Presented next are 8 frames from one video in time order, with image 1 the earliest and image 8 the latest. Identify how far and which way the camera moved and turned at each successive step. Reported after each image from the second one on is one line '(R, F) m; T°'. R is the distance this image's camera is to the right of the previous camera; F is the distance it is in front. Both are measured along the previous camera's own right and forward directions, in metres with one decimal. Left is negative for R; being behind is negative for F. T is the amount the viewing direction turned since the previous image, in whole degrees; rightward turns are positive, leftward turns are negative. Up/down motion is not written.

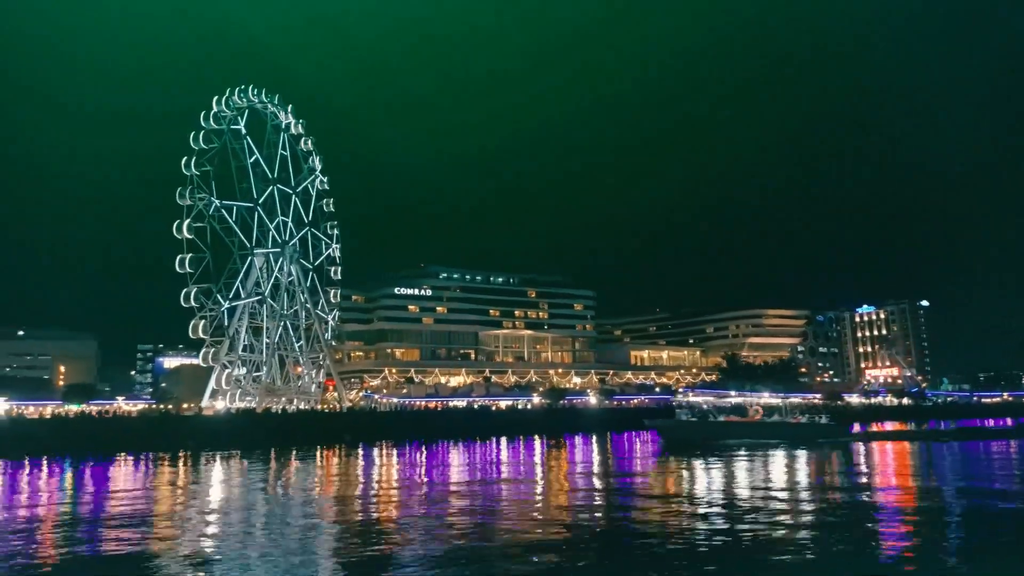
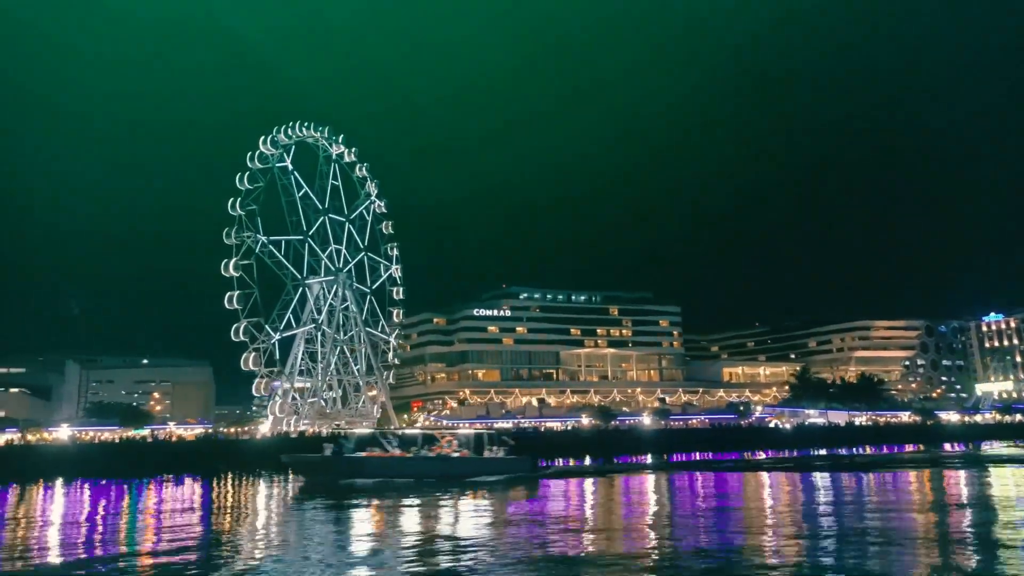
(+6.4, +3.1) m; -8°
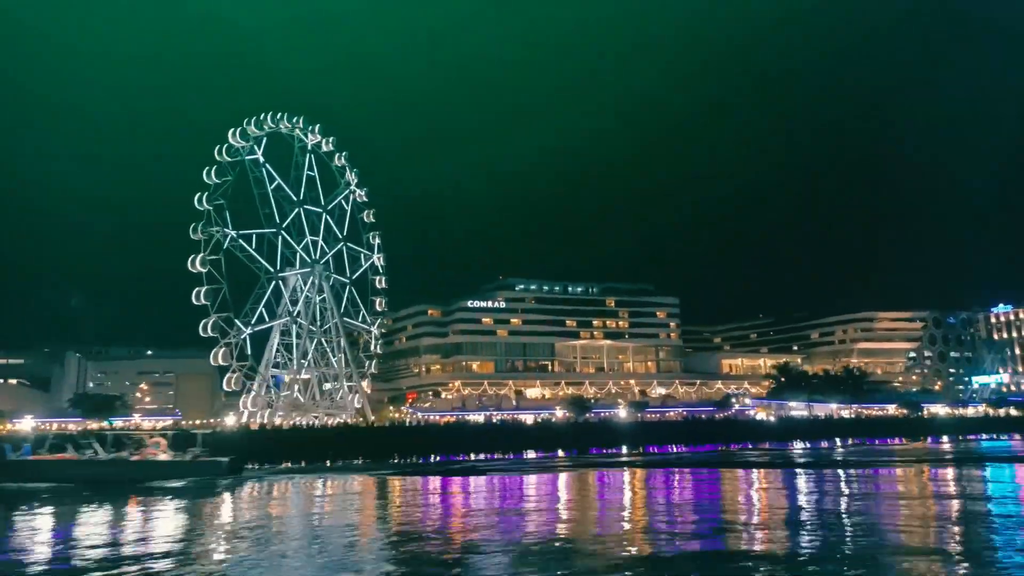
(+3.7, +0.9) m; -1°
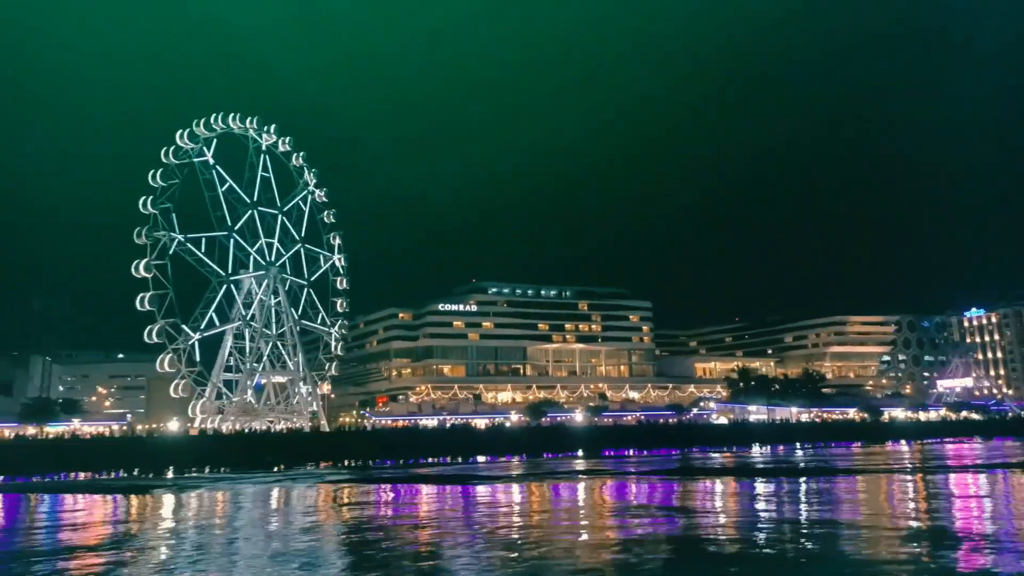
(+2.7, +0.2) m; +1°
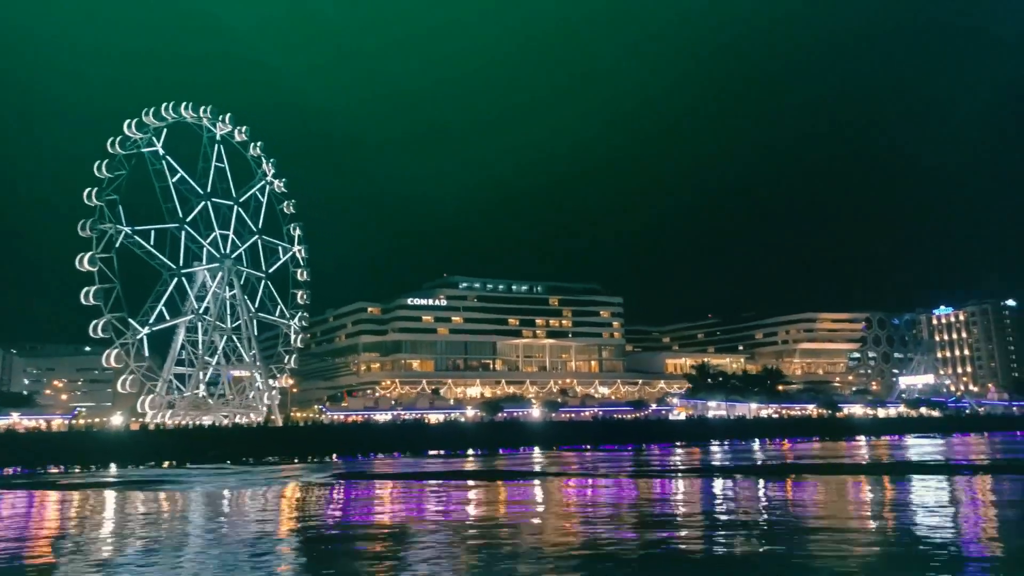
(+2.2, +0.2) m; +1°
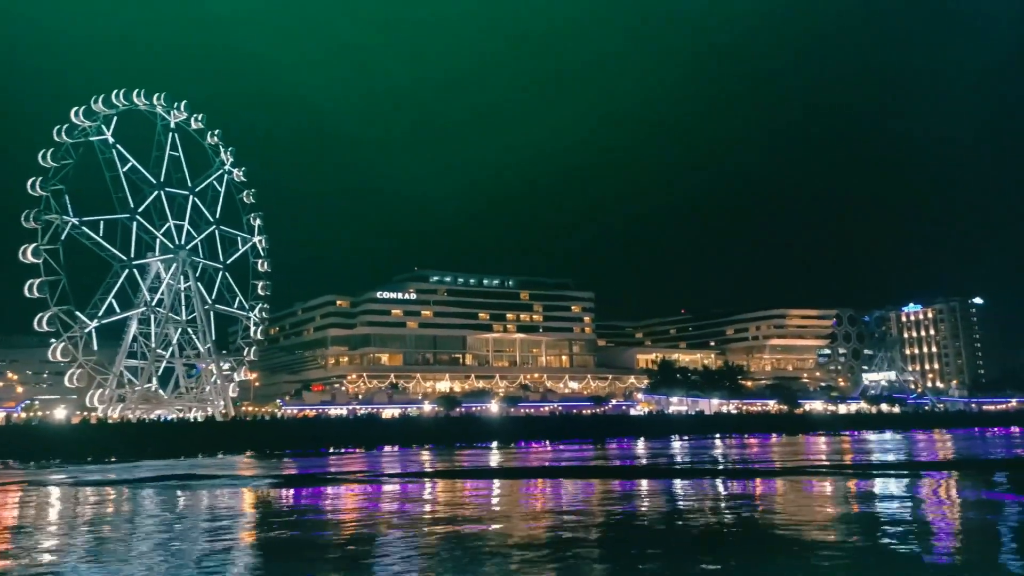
(+1.9, +0.4) m; +1°
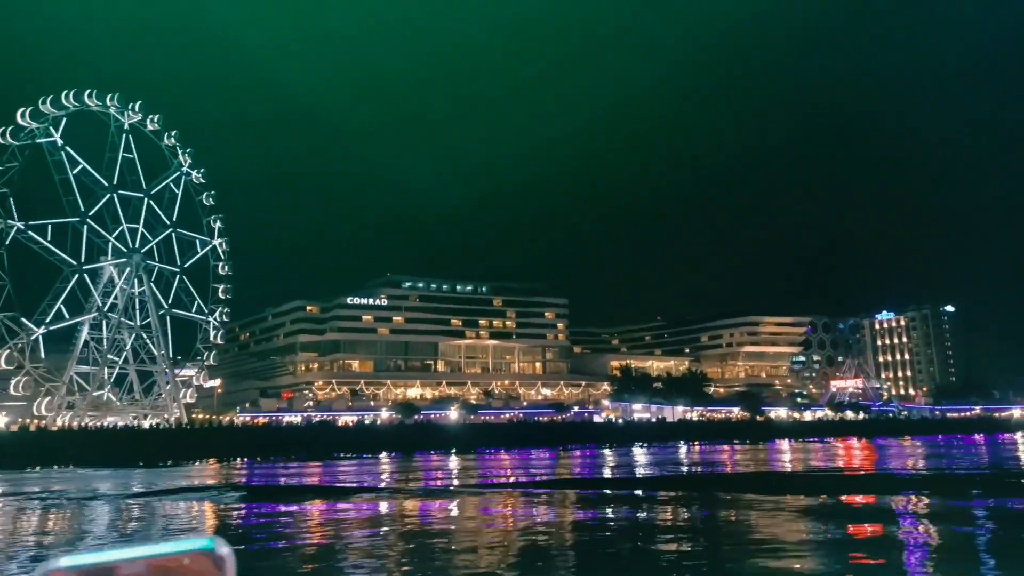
(+2.1, +0.7) m; +1°
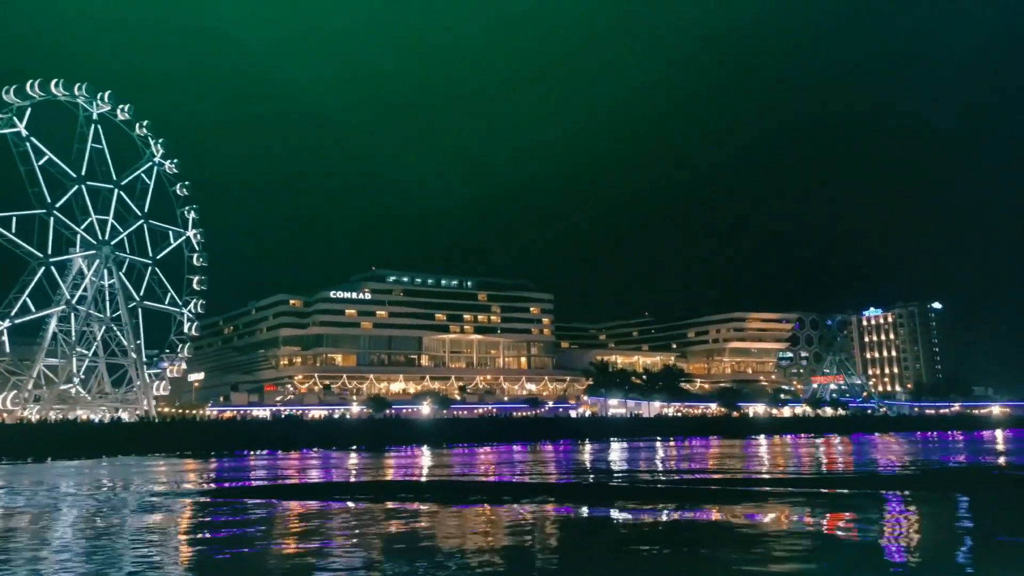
(+1.8, +0.6) m; 0°
